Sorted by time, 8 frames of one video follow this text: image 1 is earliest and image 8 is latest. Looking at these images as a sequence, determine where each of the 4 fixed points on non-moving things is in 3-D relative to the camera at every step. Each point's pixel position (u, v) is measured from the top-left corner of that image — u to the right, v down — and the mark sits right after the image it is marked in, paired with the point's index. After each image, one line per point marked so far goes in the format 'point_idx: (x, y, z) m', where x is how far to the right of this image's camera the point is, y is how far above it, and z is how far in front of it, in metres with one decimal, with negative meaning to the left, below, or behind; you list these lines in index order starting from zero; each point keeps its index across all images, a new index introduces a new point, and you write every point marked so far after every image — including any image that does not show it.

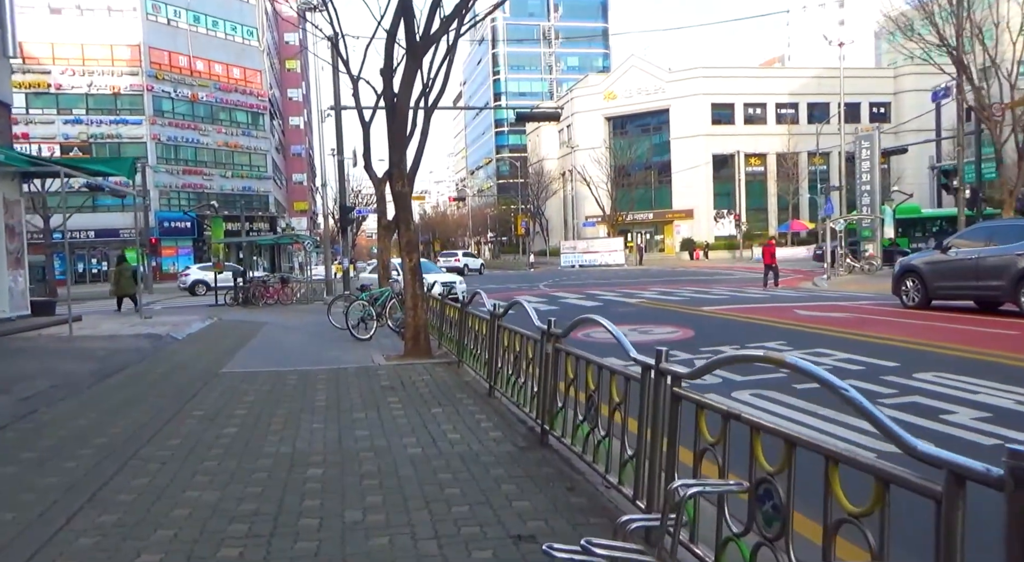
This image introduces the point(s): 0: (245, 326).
0: (-6.7, -1.1, +17.6) m
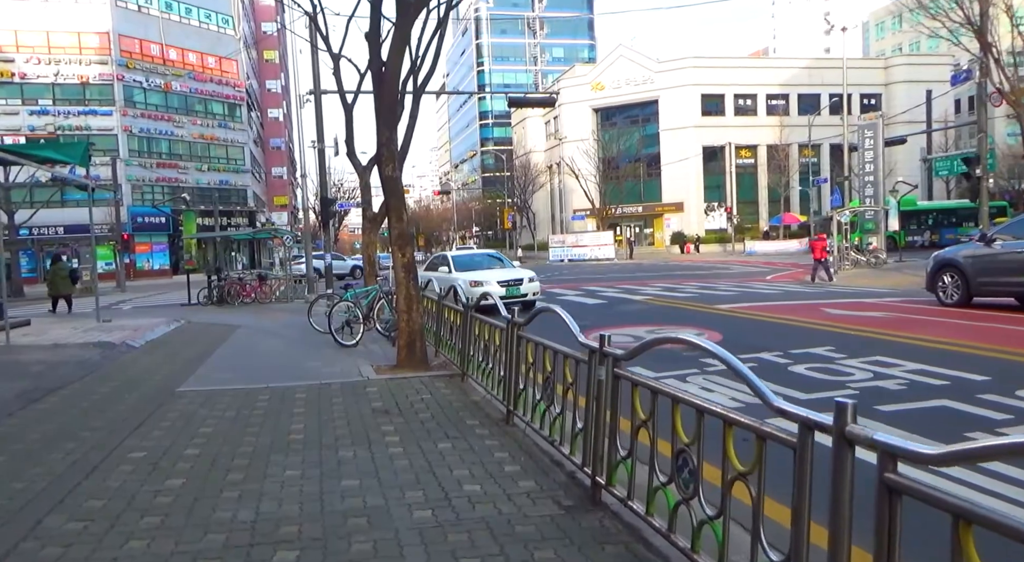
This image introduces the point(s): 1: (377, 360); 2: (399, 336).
0: (-6.7, -1.1, +15.8) m
1: (-2.0, -1.2, +10.9) m
2: (-1.6, -0.8, +10.0) m
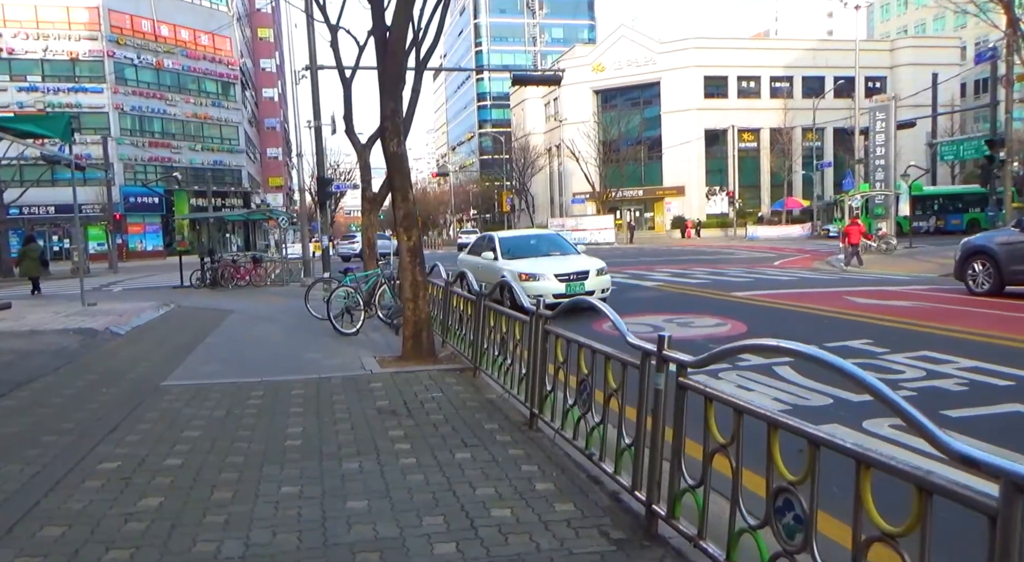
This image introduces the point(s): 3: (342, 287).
0: (-6.5, -0.7, +15.0) m
1: (-1.8, -1.0, +10.1) m
2: (-1.4, -0.6, +9.2) m
3: (-2.9, -0.1, +11.9) m
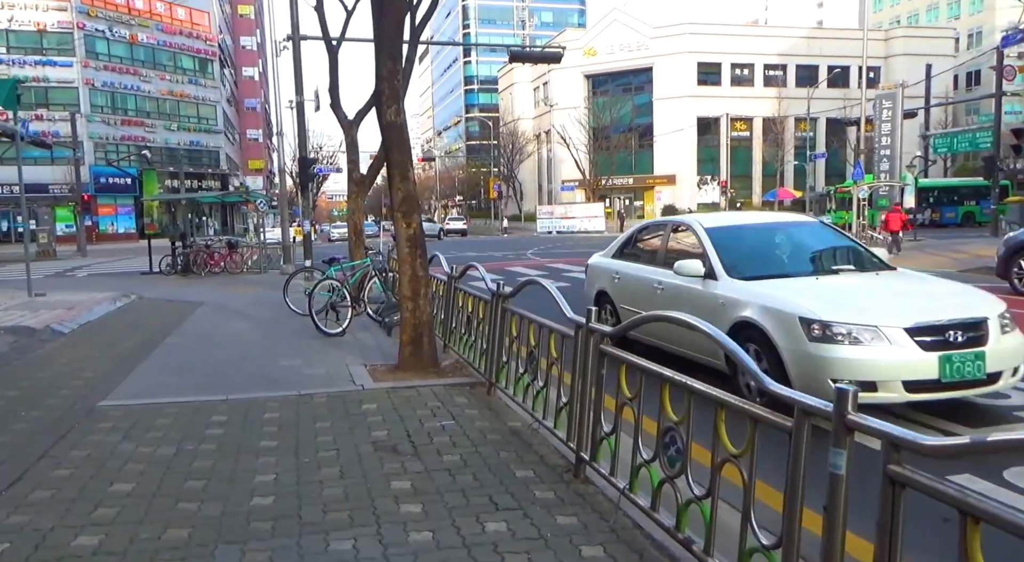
0: (-6.4, -0.5, +13.4) m
1: (-1.7, -0.9, +8.6) m
2: (-1.2, -0.5, +7.7) m
3: (-2.8, 0.0, +10.4) m
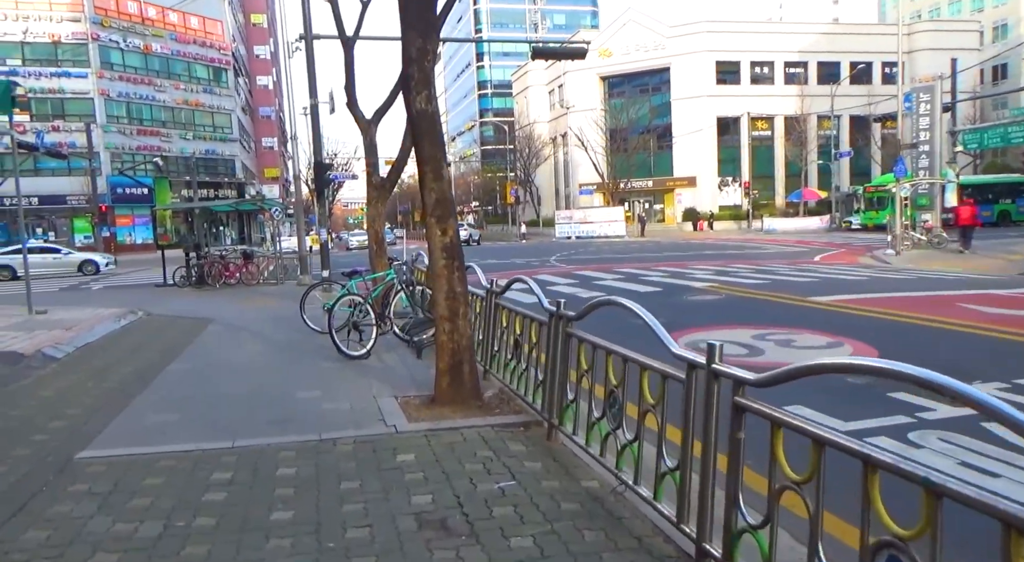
0: (-5.8, -0.8, +12.4) m
1: (-1.1, -1.1, +7.5) m
2: (-0.7, -0.7, +6.5) m
3: (-2.2, -0.2, +9.3) m
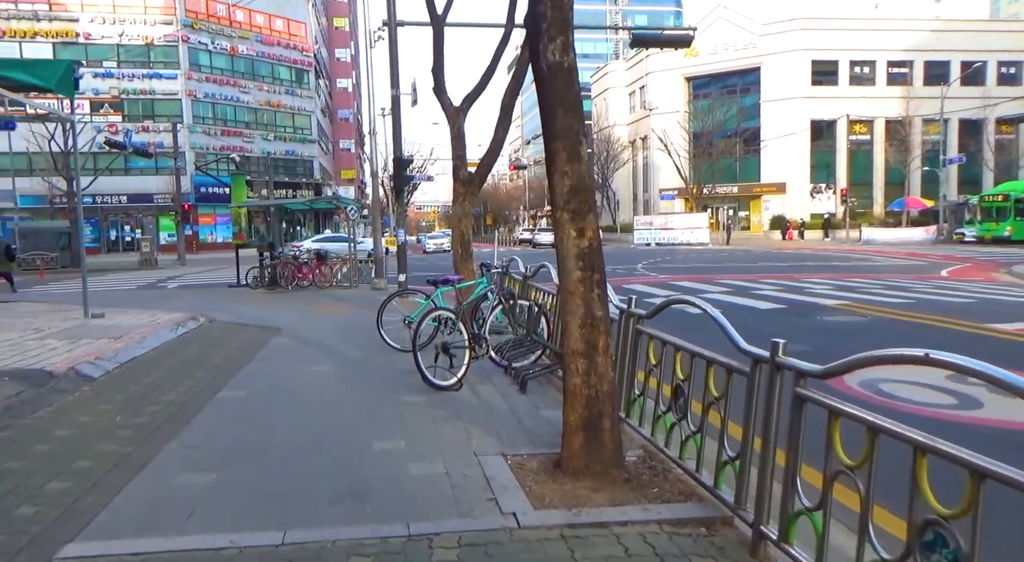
0: (-4.2, -0.8, +11.0) m
1: (0.0, -1.2, +5.7) m
2: (+0.4, -0.8, +4.7) m
3: (-0.8, -0.3, +7.6) m
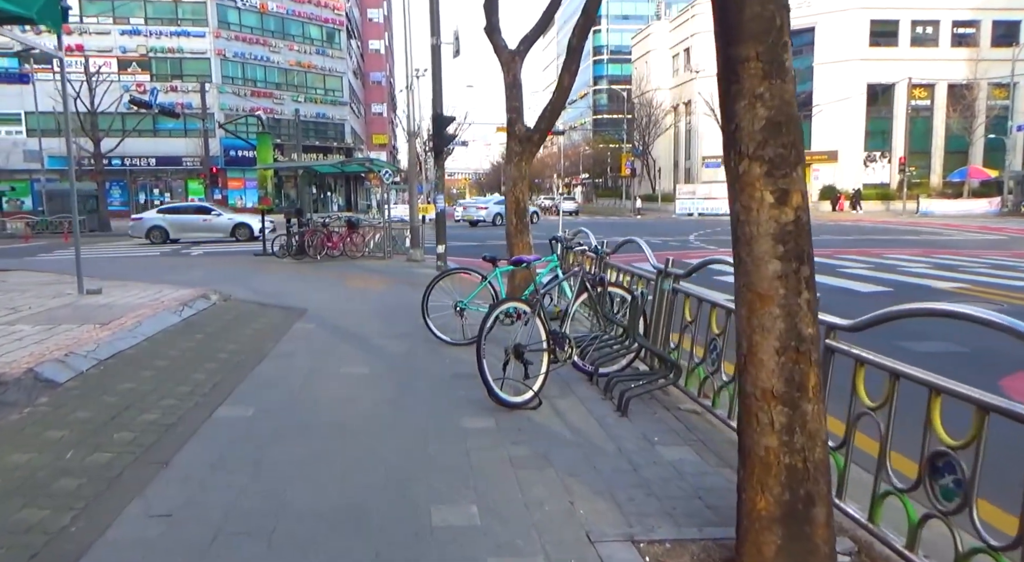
0: (-3.3, -0.4, +9.3) m
1: (+0.7, -1.2, +3.9) m
2: (+1.0, -0.8, +2.9) m
3: (-0.1, -0.2, +5.8) m
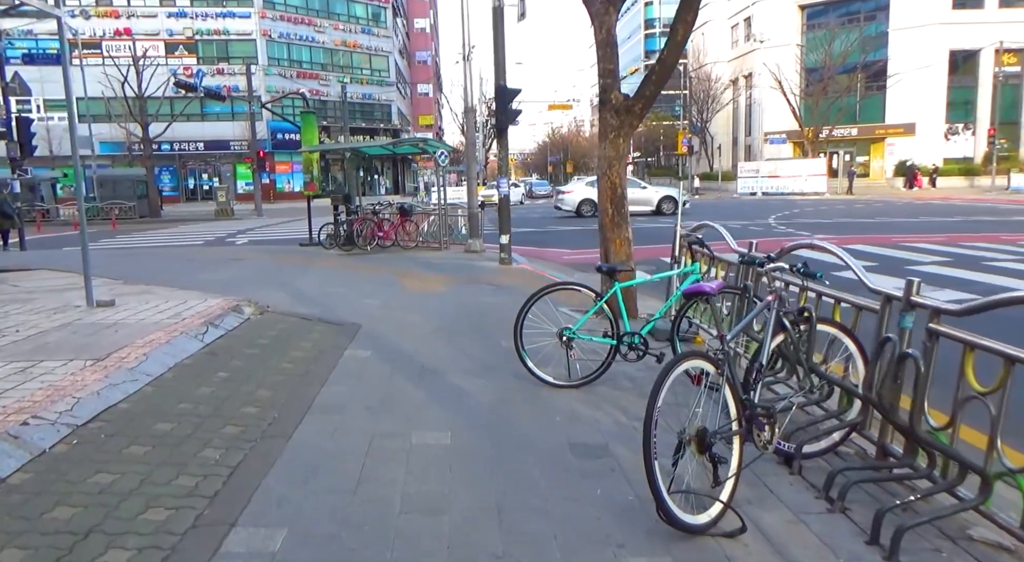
0: (-2.2, -0.6, +7.5) m
1: (+1.4, -1.4, +1.8) m
2: (+1.7, -1.1, +0.8) m
3: (+0.8, -0.4, +3.7) m
